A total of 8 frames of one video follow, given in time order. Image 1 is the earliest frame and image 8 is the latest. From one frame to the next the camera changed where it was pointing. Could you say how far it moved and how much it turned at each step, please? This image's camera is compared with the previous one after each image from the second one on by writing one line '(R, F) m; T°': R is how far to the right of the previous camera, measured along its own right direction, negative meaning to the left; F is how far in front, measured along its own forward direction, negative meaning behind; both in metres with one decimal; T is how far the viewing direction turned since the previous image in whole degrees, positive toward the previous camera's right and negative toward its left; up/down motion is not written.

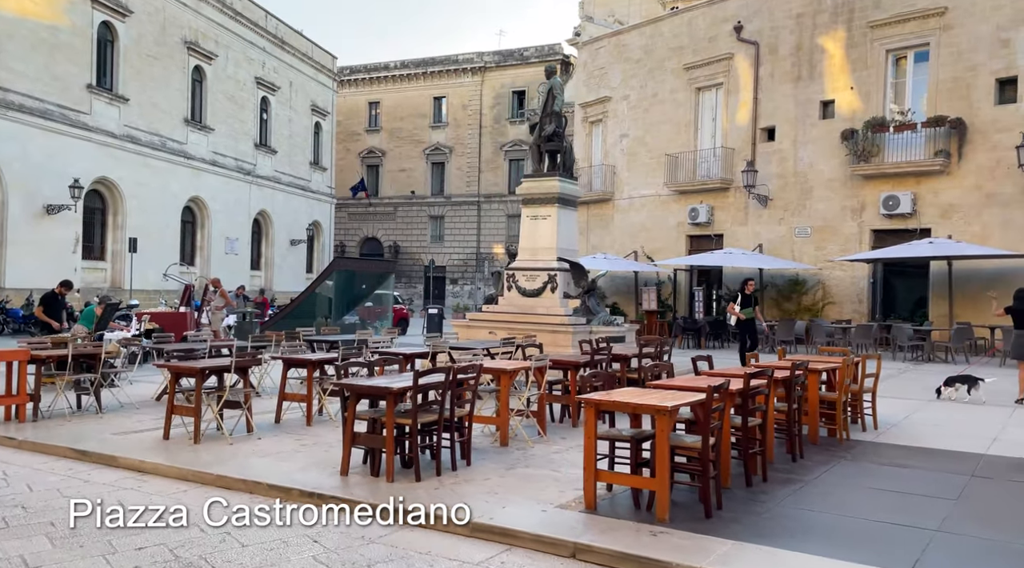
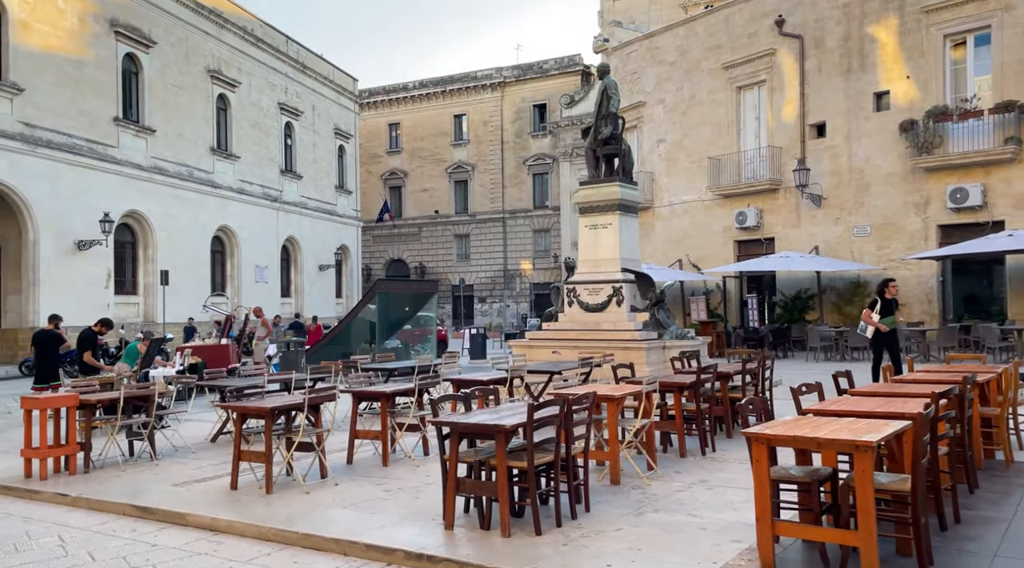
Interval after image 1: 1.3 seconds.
(-0.6, +0.8) m; -1°
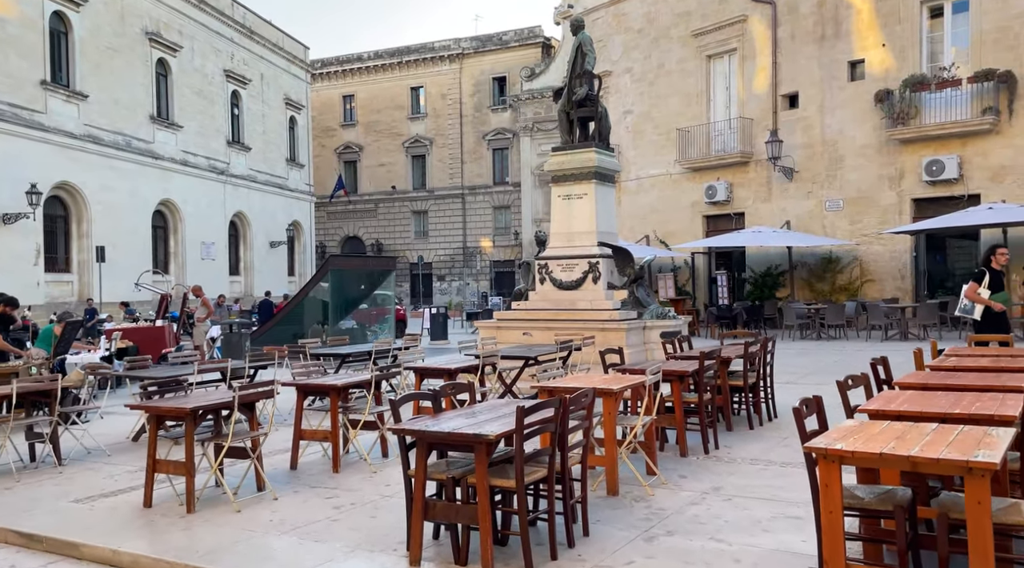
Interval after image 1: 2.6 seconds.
(-0.1, +1.0) m; +3°
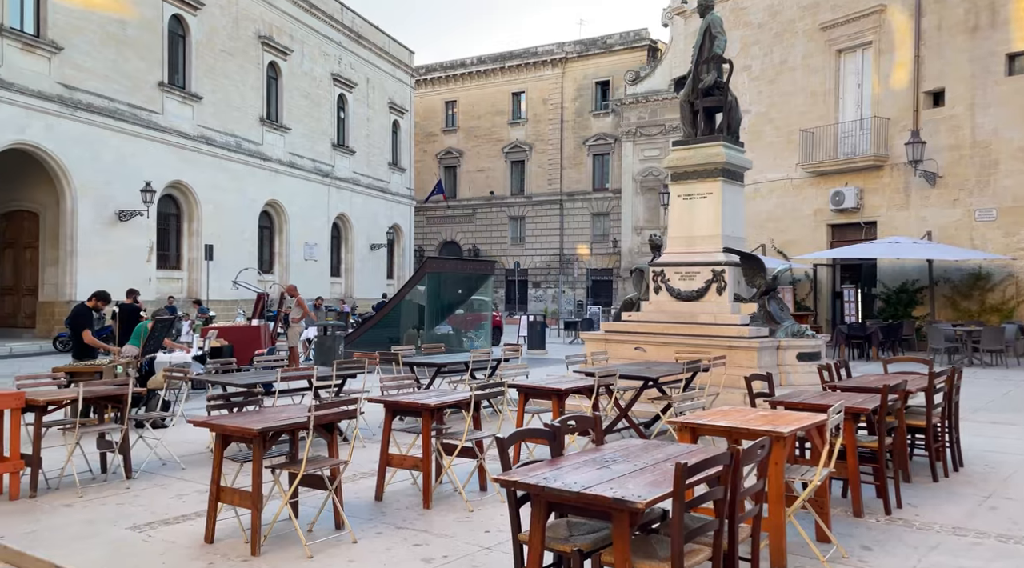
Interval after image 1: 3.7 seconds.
(-0.2, +1.0) m; -6°
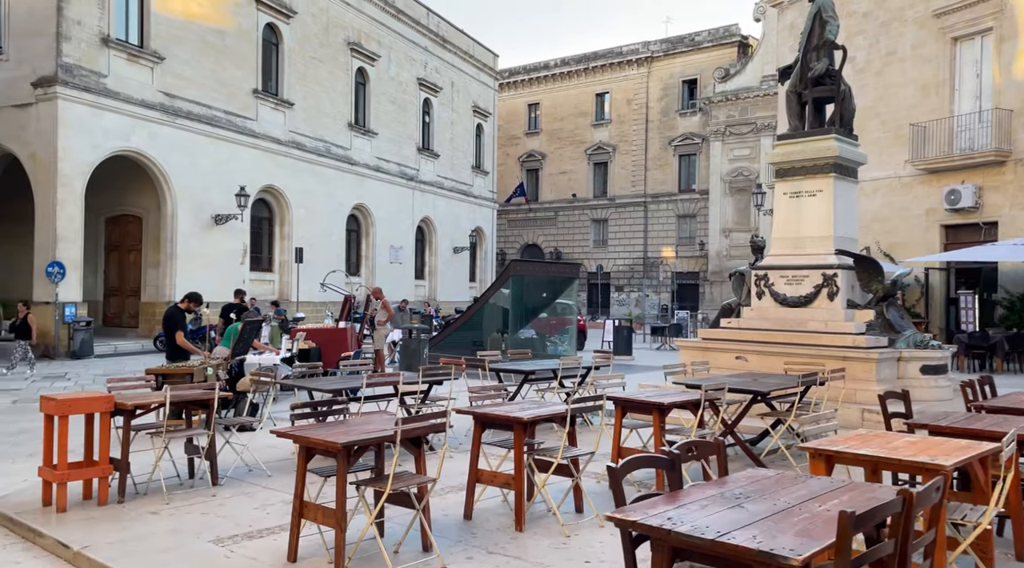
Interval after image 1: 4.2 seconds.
(-0.1, +0.4) m; -5°
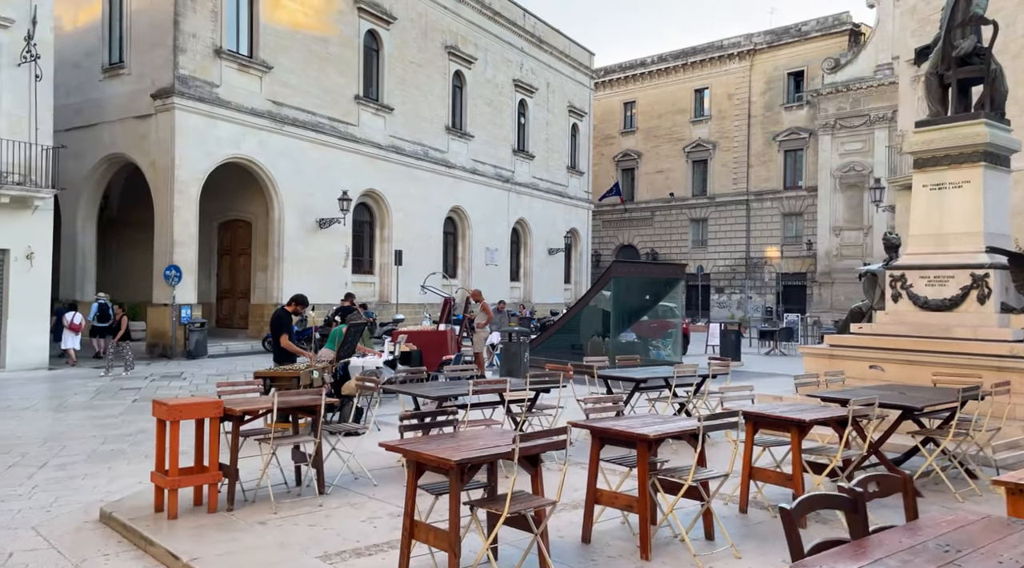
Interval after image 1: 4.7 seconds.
(-0.2, +0.4) m; -6°
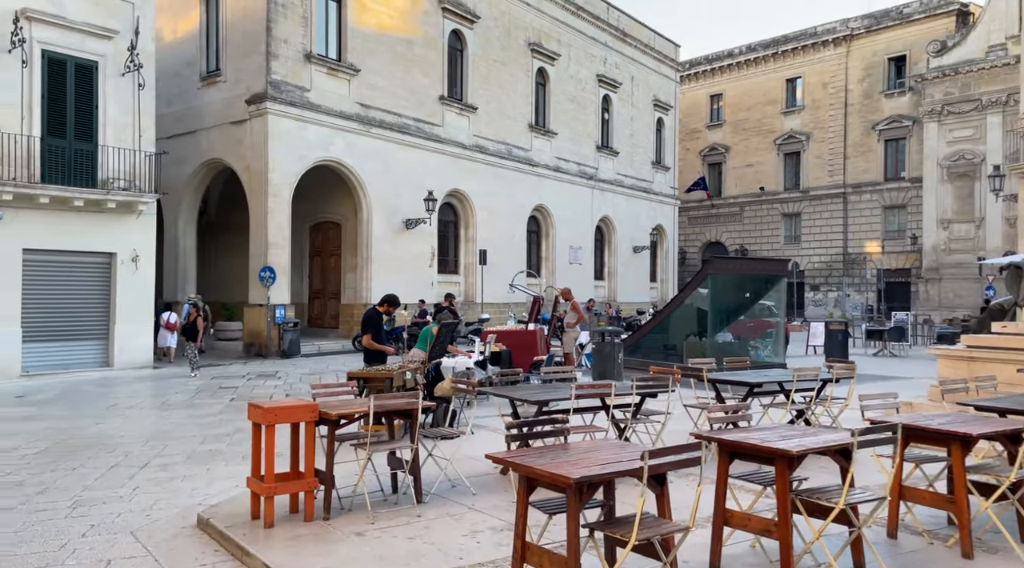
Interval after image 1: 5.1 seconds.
(-0.2, +0.5) m; -6°
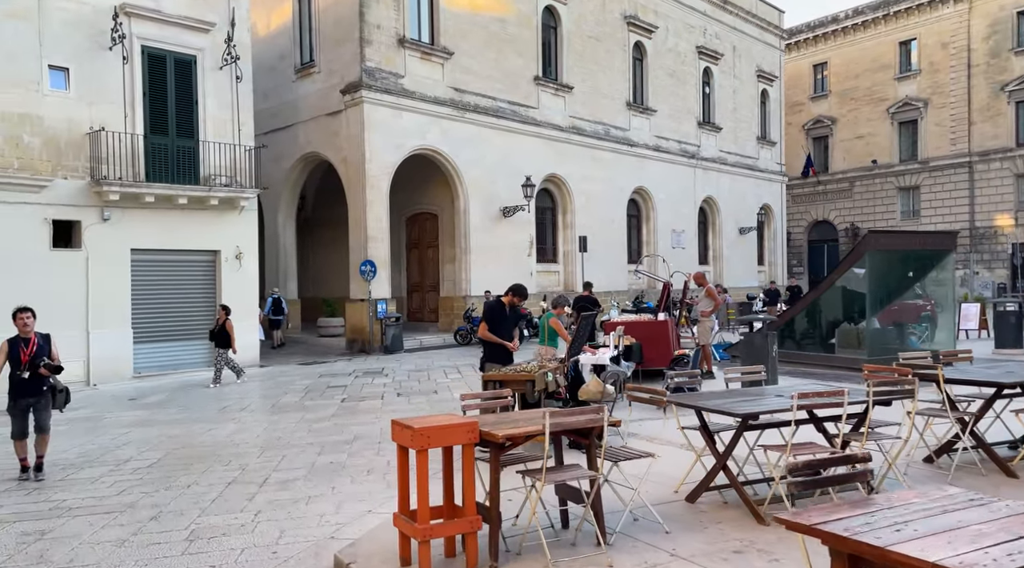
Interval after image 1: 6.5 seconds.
(-0.8, +1.5) m; -6°
